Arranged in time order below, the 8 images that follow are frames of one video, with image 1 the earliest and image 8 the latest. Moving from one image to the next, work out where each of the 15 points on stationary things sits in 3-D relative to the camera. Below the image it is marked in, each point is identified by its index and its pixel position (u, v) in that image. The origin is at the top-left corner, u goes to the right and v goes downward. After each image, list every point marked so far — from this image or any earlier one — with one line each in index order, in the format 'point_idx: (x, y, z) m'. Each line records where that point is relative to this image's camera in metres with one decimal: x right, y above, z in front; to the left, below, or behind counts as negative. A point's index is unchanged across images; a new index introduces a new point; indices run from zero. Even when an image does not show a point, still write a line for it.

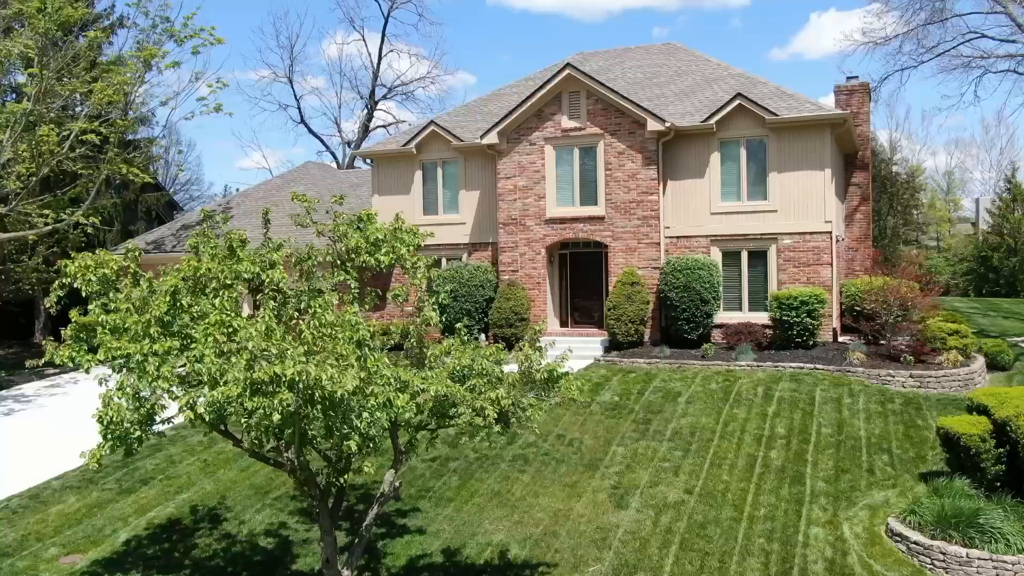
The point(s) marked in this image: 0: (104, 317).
0: (-4.2, -0.3, +7.3) m
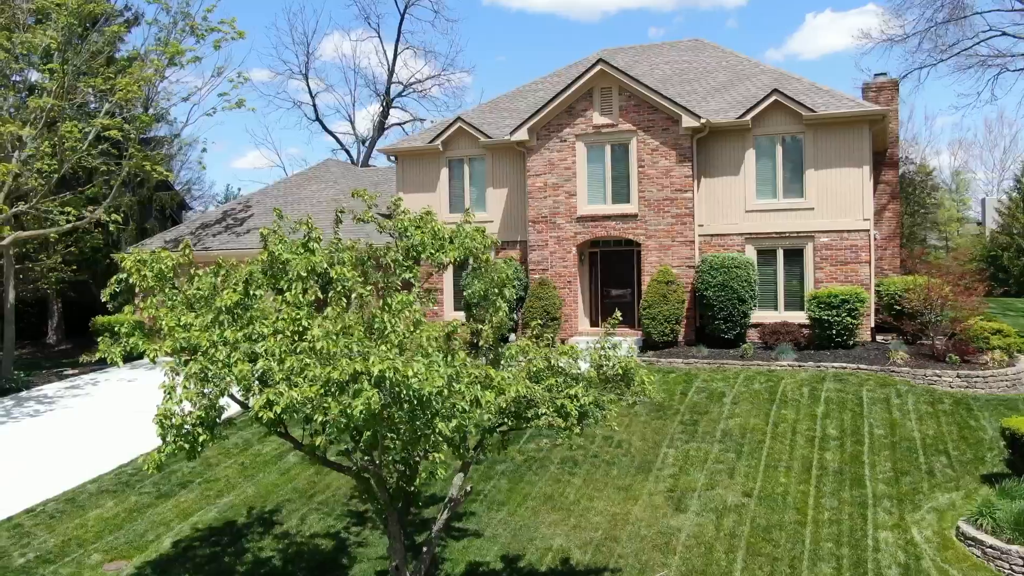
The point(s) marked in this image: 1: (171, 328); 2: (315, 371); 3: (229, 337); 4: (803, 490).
0: (-3.4, -0.3, +7.0) m
1: (-3.2, -0.4, +6.7) m
2: (-1.5, -0.7, +5.8) m
3: (-2.5, -0.5, +6.5) m
4: (+4.1, -2.9, +10.2) m
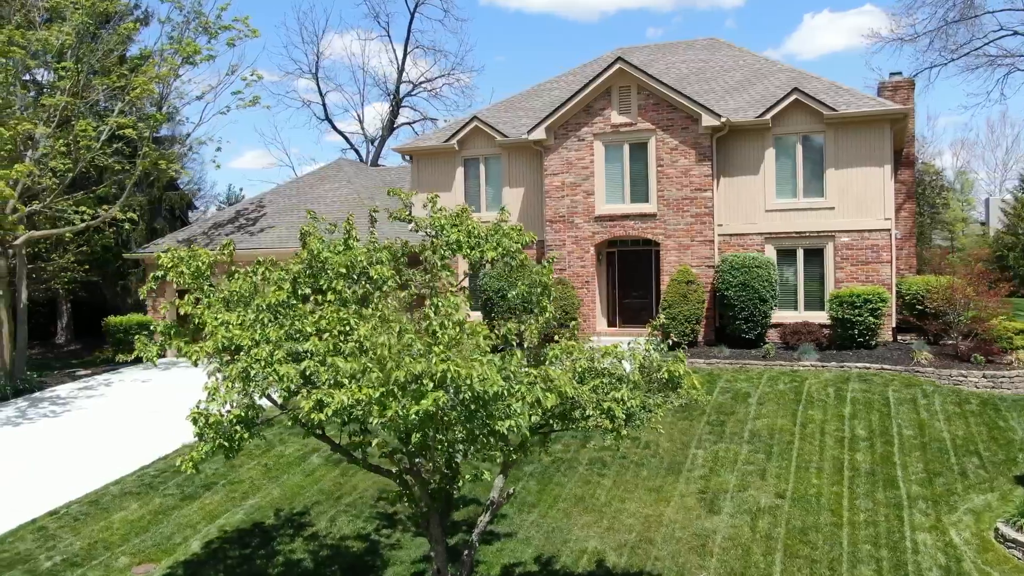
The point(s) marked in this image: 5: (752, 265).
0: (-3.0, -0.2, +6.9) m
1: (-2.8, -0.4, +6.6) m
2: (-1.1, -0.7, +5.7) m
3: (-2.1, -0.4, +6.4) m
4: (+4.6, -2.9, +10.1) m
5: (+5.3, +0.5, +15.8) m
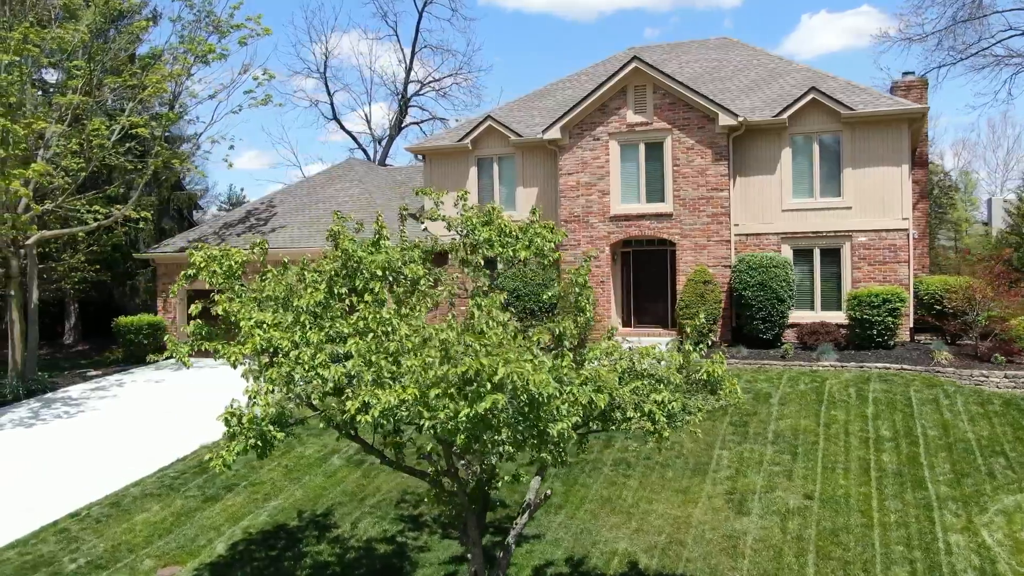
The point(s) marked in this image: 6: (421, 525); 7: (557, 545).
0: (-2.6, -0.2, +6.9) m
1: (-2.4, -0.4, +6.5) m
2: (-0.7, -0.7, +5.6) m
3: (-1.7, -0.4, +6.3) m
4: (+5.0, -2.9, +10.1) m
5: (+5.6, +0.5, +15.7) m
6: (-1.3, -3.3, +10.0) m
7: (+0.6, -3.3, +9.2) m
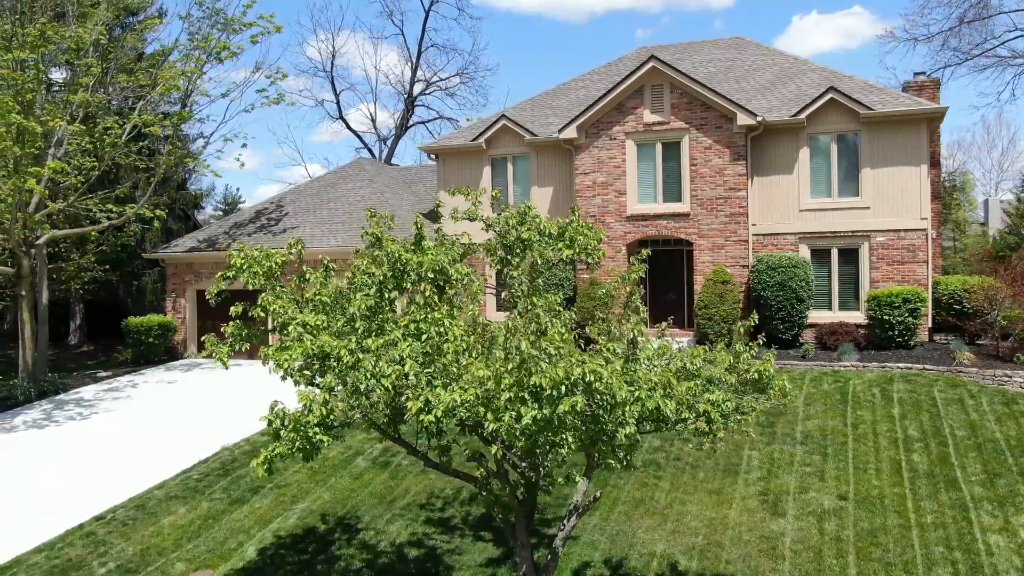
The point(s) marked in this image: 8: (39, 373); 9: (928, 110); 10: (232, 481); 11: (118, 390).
0: (-2.1, -0.2, +6.8) m
1: (-1.9, -0.4, +6.4) m
2: (-0.2, -0.7, +5.6) m
3: (-1.2, -0.4, +6.2) m
4: (+5.4, -2.9, +10.0) m
5: (+6.0, +0.5, +15.7) m
6: (-0.8, -3.3, +9.9) m
7: (+1.0, -3.3, +9.1) m
8: (-11.3, -2.0, +17.2) m
9: (+8.9, +3.8, +15.4) m
10: (-4.4, -3.1, +11.3) m
11: (-9.4, -2.4, +17.2) m
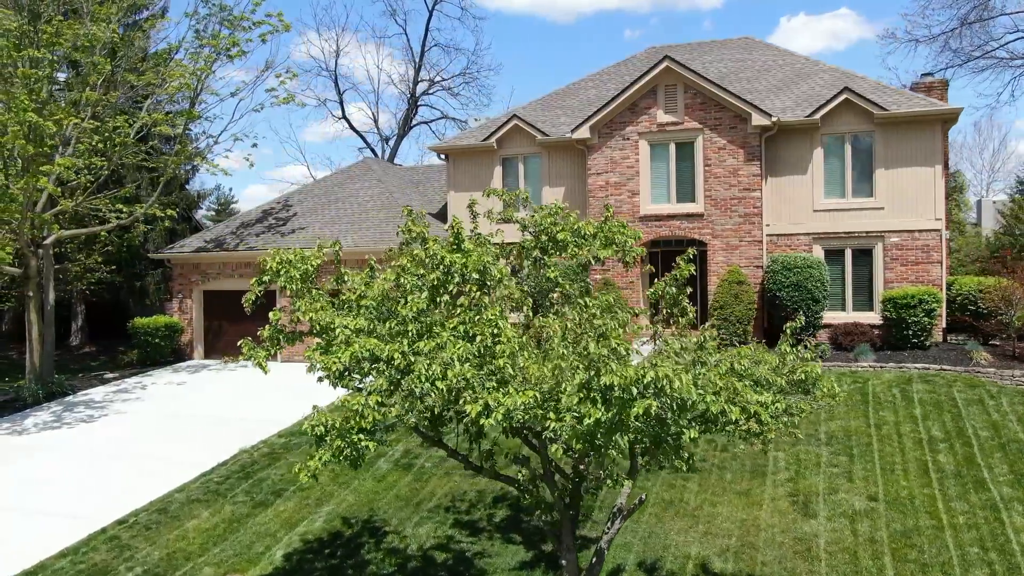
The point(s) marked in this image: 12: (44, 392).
0: (-1.7, -0.2, +6.7) m
1: (-1.4, -0.4, +6.3) m
2: (+0.2, -0.7, +5.5) m
3: (-0.8, -0.4, +6.1) m
4: (+5.8, -2.9, +10.0) m
5: (+6.4, +0.5, +15.7) m
6: (-0.4, -3.3, +9.8) m
7: (+1.4, -3.3, +9.0) m
8: (-11.0, -2.1, +17.0) m
9: (+9.2, +3.8, +15.4) m
10: (-4.0, -3.1, +11.2) m
11: (-9.1, -2.4, +17.0) m
12: (-10.5, -2.3, +16.2) m
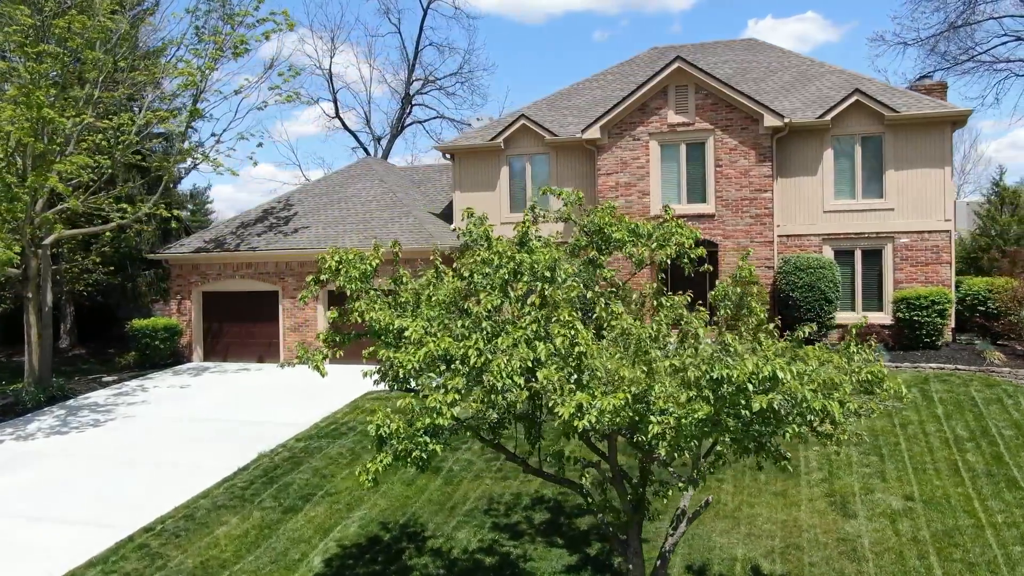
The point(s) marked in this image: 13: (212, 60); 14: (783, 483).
0: (-1.0, -0.2, +6.5) m
1: (-0.8, -0.4, +6.1) m
2: (+0.9, -0.7, +5.4) m
3: (-0.1, -0.4, +6.0) m
4: (+6.3, -2.9, +10.1) m
5: (+6.7, +0.5, +15.8) m
6: (+0.1, -3.3, +9.7) m
7: (+2.0, -3.3, +9.0) m
8: (-10.7, -2.1, +16.4) m
9: (+9.6, +3.8, +15.6) m
10: (-3.6, -3.1, +10.9) m
11: (-8.8, -2.4, +16.5) m
12: (-10.2, -2.4, +15.7) m
13: (-7.6, +5.8, +18.3) m
14: (+3.9, -2.8, +10.5) m
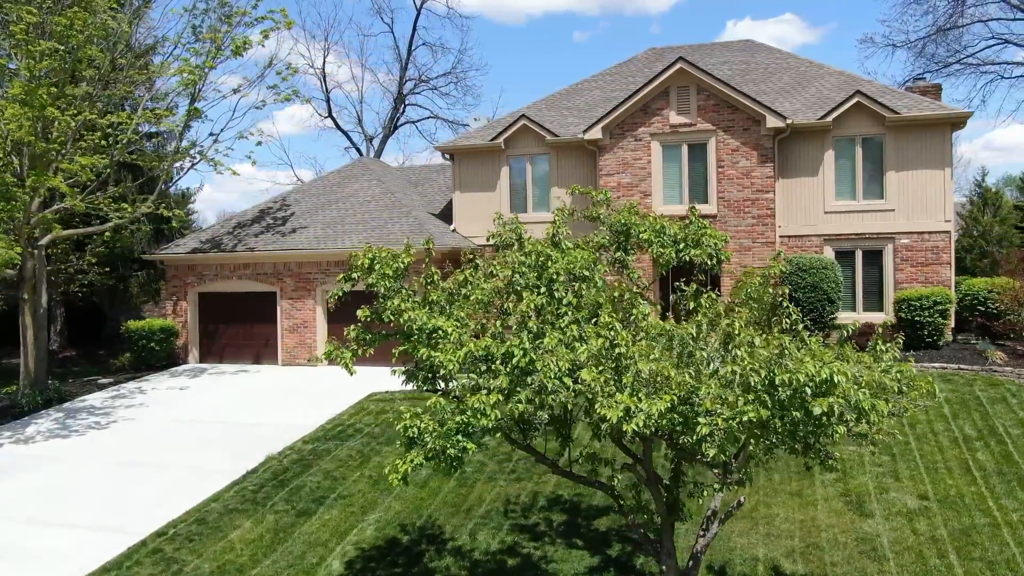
0: (-0.7, -0.3, +6.4) m
1: (-0.5, -0.4, +6.0) m
2: (+1.2, -0.7, +5.3) m
3: (+0.2, -0.4, +5.9) m
4: (+6.6, -2.9, +10.2) m
5: (+6.8, +0.5, +15.9) m
6: (+0.4, -3.3, +9.6) m
7: (+2.3, -3.3, +8.9) m
8: (-10.6, -2.1, +16.1) m
9: (+9.7, +3.8, +15.8) m
10: (-3.3, -3.1, +10.8) m
11: (-8.7, -2.5, +16.3) m
12: (-10.1, -2.4, +15.4) m
13: (-7.6, +5.8, +18.0) m
14: (+4.2, -2.8, +10.5) m
